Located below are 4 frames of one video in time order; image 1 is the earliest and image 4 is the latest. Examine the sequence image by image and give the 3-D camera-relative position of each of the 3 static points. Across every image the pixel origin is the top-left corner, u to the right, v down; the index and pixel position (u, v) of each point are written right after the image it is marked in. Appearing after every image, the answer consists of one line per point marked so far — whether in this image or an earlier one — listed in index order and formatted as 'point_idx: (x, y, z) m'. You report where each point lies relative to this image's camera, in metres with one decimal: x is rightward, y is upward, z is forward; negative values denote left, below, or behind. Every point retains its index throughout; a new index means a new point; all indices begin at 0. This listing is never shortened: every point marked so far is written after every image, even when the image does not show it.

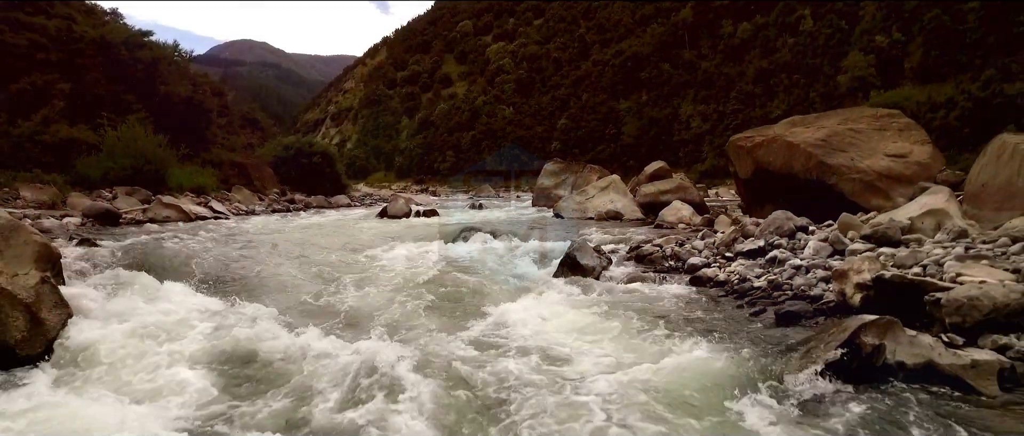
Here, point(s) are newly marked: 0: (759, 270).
0: (+7.4, -1.6, +7.3) m
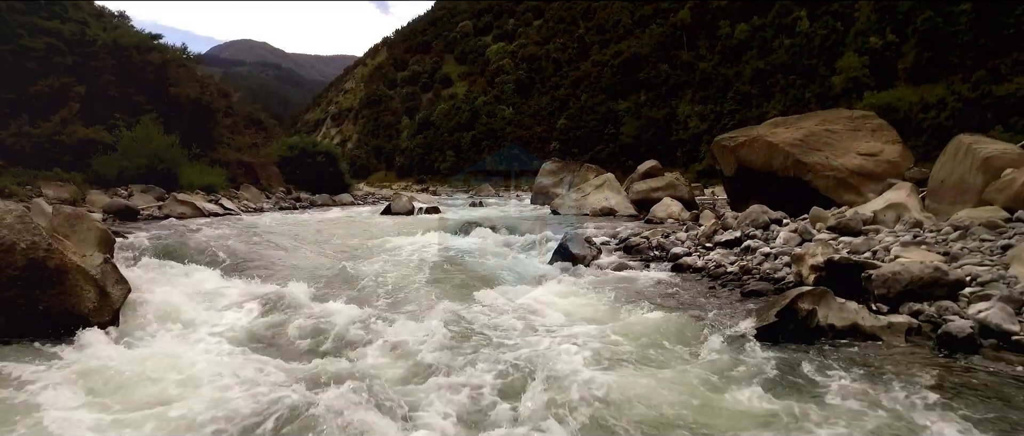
0: (+7.3, -1.3, +8.0) m
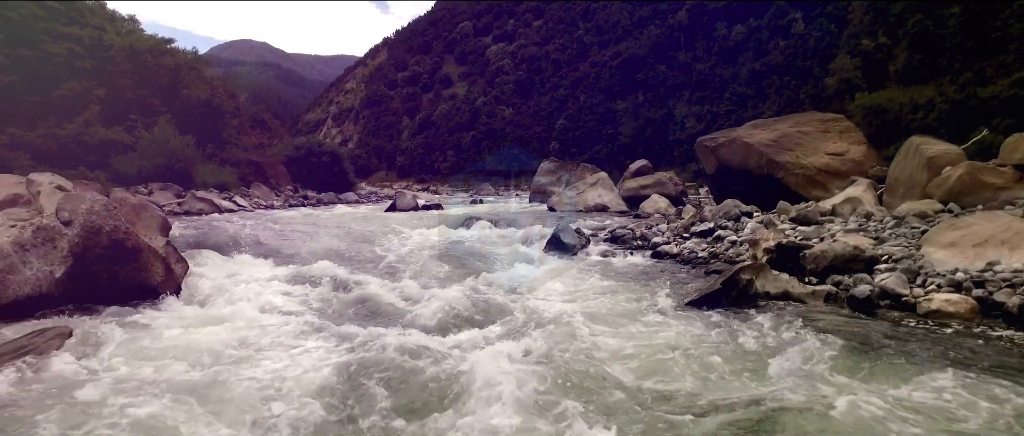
0: (+7.2, -1.0, +9.1) m
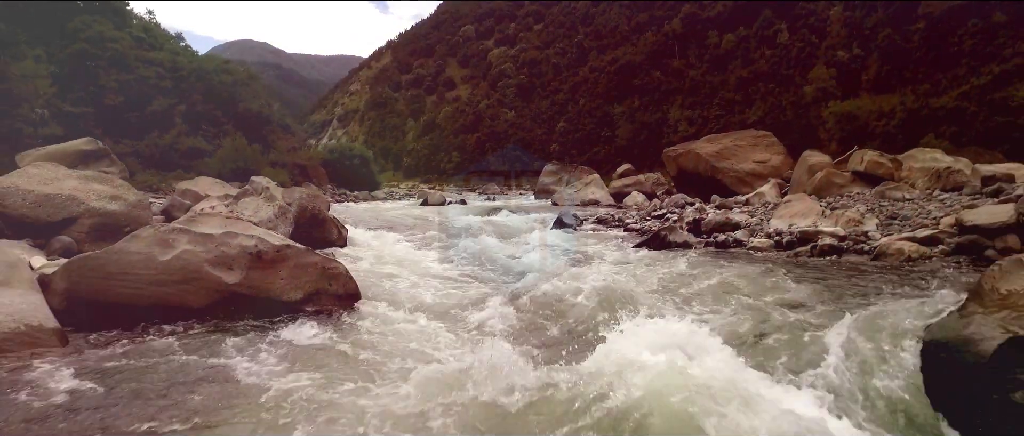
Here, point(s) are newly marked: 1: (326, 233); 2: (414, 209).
0: (+8.2, -0.3, +13.6) m
1: (-8.0, -0.6, +10.5) m
2: (-7.4, +0.6, +18.7) m
